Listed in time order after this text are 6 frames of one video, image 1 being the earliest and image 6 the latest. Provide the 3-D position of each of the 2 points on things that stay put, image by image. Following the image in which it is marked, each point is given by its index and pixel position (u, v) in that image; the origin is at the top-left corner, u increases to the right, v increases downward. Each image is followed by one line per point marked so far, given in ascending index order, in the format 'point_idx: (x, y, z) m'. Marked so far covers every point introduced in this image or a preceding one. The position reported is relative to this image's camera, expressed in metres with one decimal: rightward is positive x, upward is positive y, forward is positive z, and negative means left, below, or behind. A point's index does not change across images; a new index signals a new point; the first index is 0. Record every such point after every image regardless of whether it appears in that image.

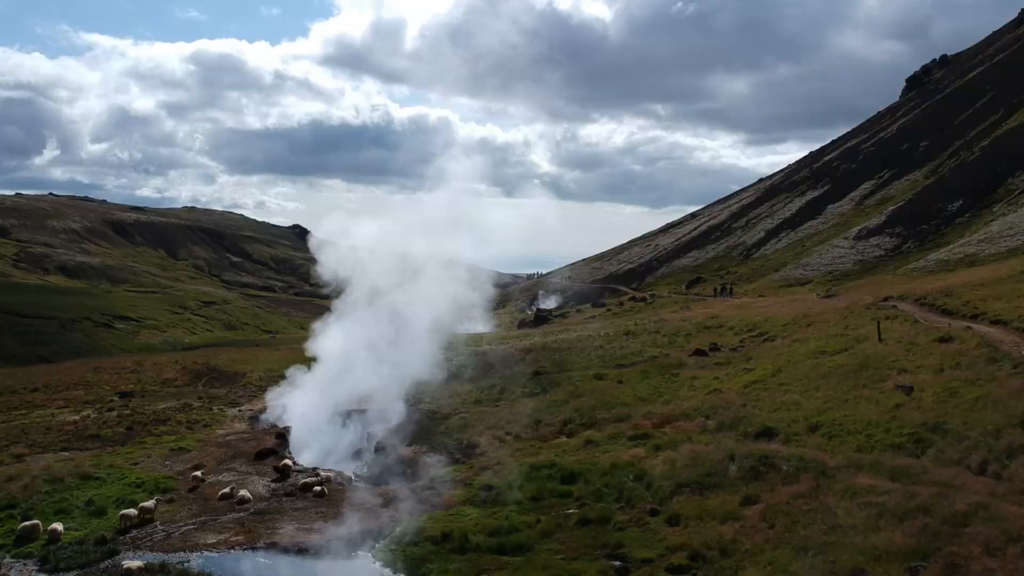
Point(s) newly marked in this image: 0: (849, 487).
0: (+9.1, -5.4, +18.9) m
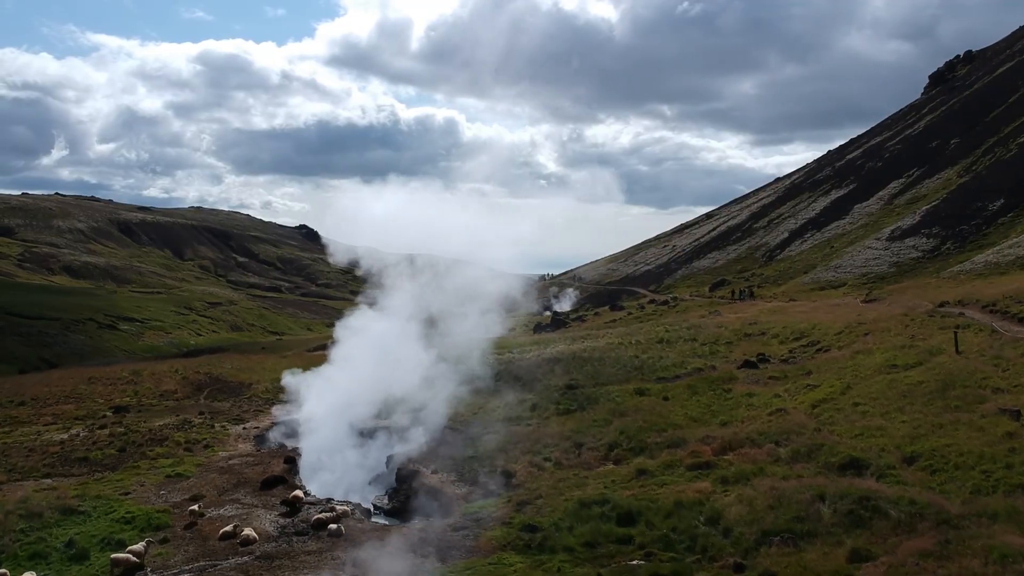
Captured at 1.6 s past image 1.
0: (+10.6, -5.7, +15.3) m
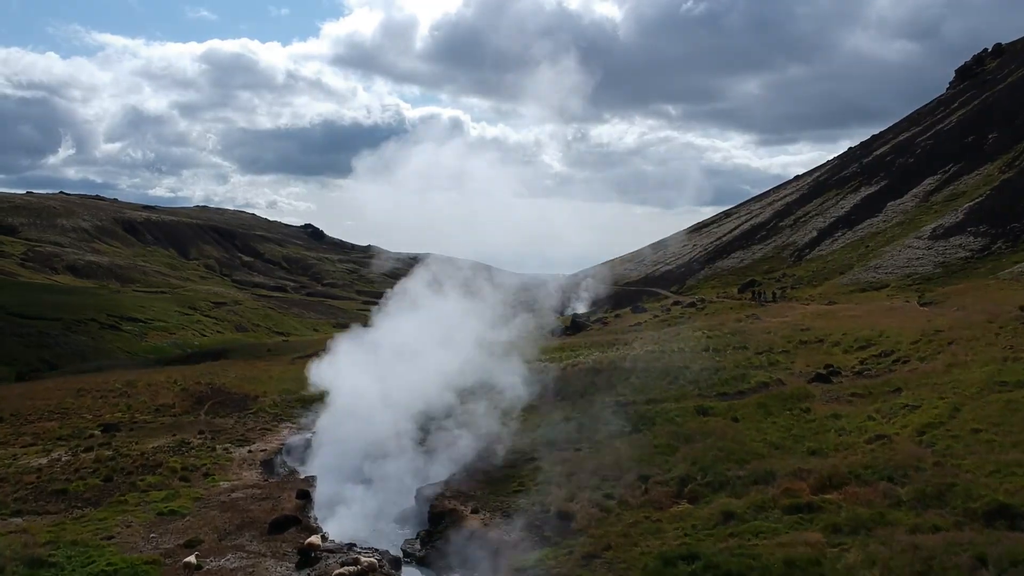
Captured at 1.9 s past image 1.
0: (+12.3, -5.8, +11.0) m
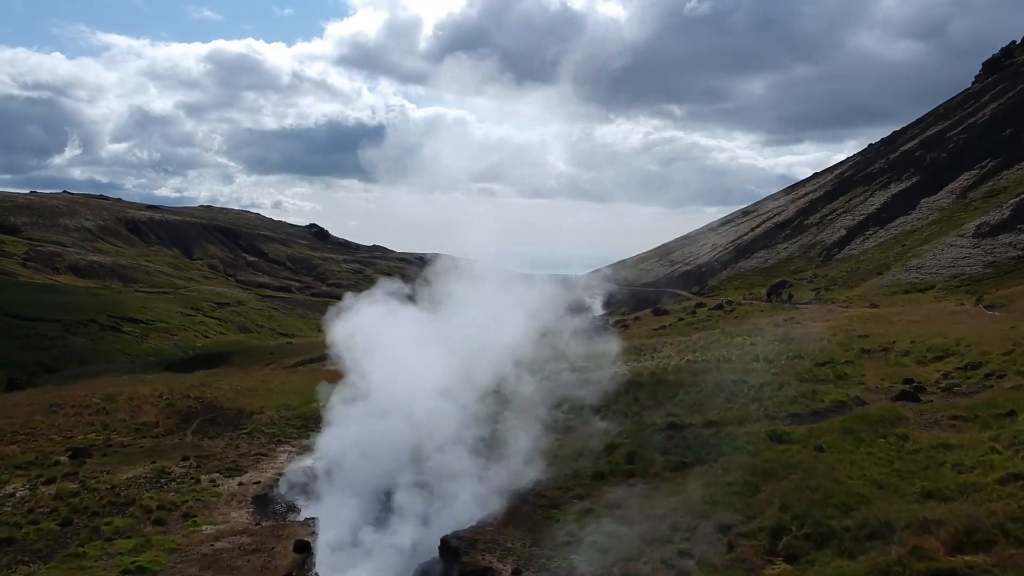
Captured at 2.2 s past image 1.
0: (+13.5, -5.9, +6.5) m
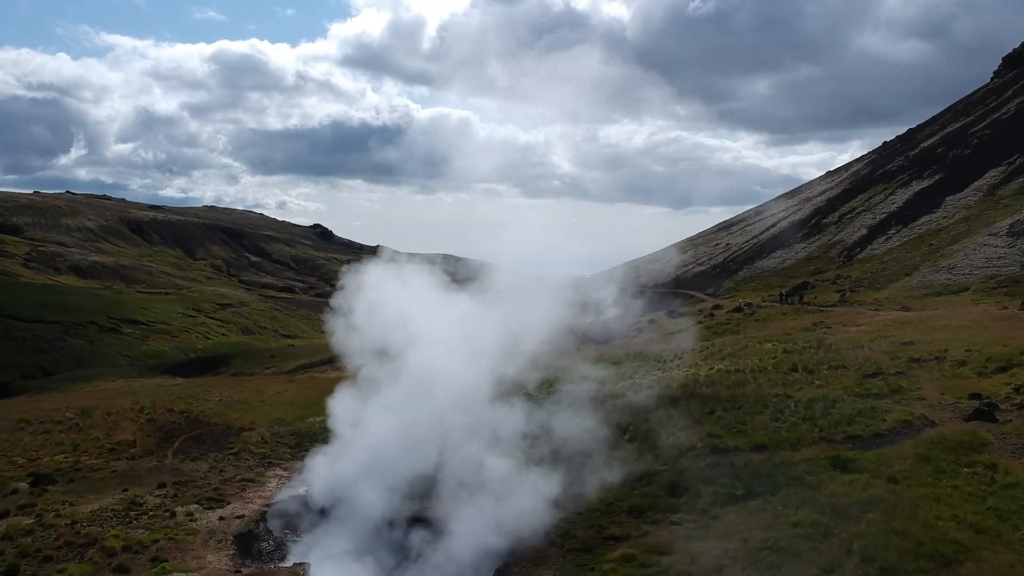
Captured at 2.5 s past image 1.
0: (+14.0, -6.1, +3.2) m
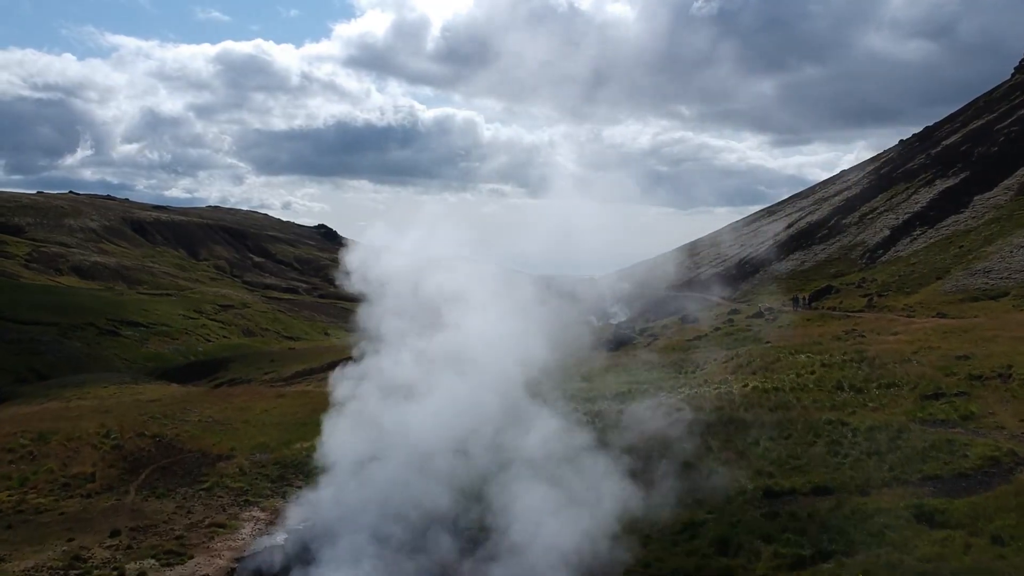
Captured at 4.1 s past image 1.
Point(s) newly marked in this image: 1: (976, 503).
0: (+14.4, -6.4, -0.5) m
1: (+11.7, -5.5, +17.6) m
